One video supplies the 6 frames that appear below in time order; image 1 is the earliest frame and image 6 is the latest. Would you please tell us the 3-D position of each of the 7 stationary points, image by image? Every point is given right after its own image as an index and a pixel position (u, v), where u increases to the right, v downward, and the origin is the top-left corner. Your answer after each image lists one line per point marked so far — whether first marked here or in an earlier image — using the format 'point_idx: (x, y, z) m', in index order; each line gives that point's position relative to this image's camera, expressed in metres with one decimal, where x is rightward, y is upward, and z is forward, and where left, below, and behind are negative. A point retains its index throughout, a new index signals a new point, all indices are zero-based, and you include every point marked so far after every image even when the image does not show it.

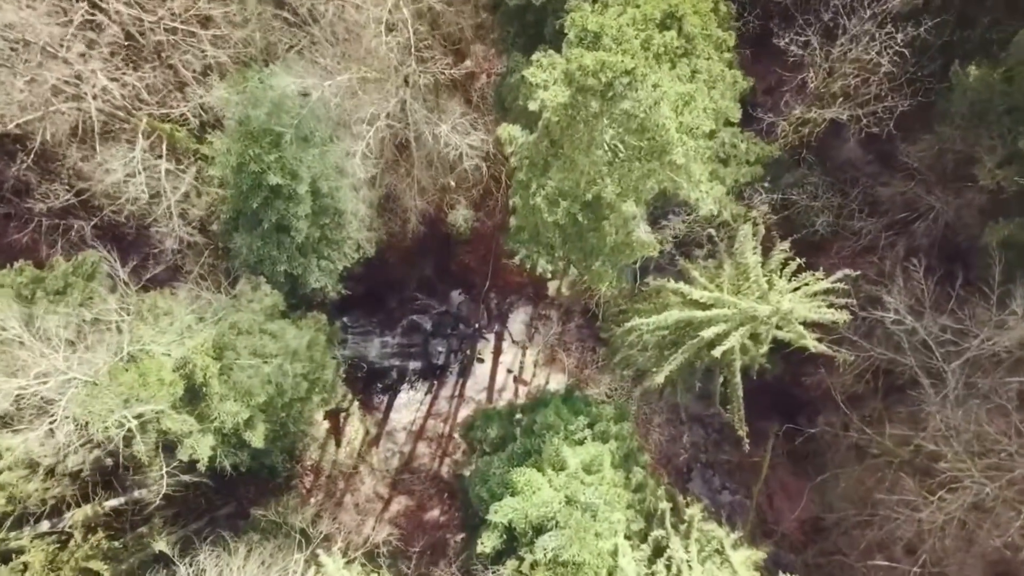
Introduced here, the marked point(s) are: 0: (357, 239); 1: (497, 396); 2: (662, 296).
0: (-2.1, +0.6, +10.6) m
1: (-0.3, -1.8, +13.1) m
2: (+1.8, -0.1, +8.8) m
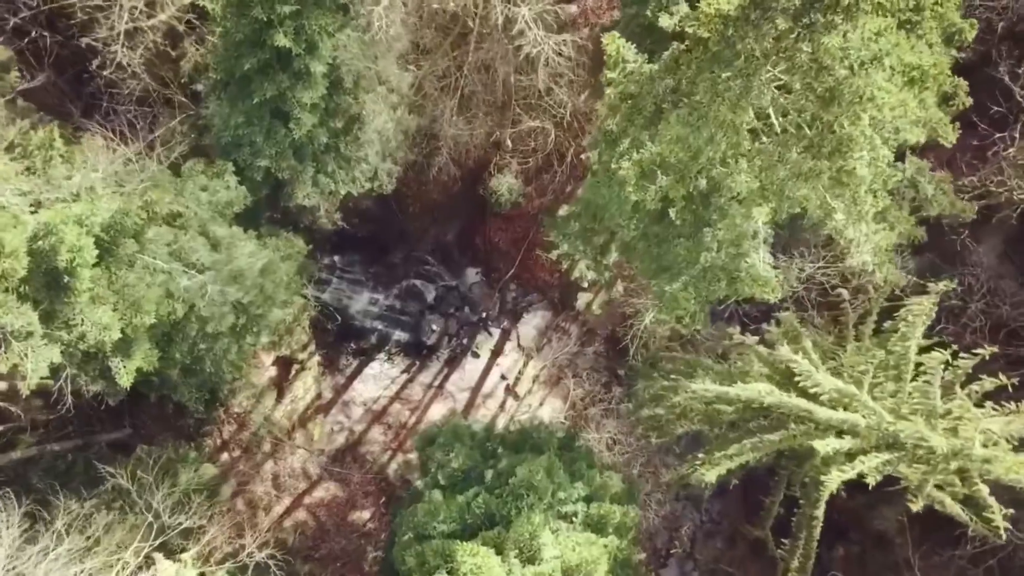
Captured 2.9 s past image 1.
0: (-1.5, +1.3, +8.2) m
1: (-0.4, -1.6, +10.6) m
2: (+2.0, -0.6, +6.3) m
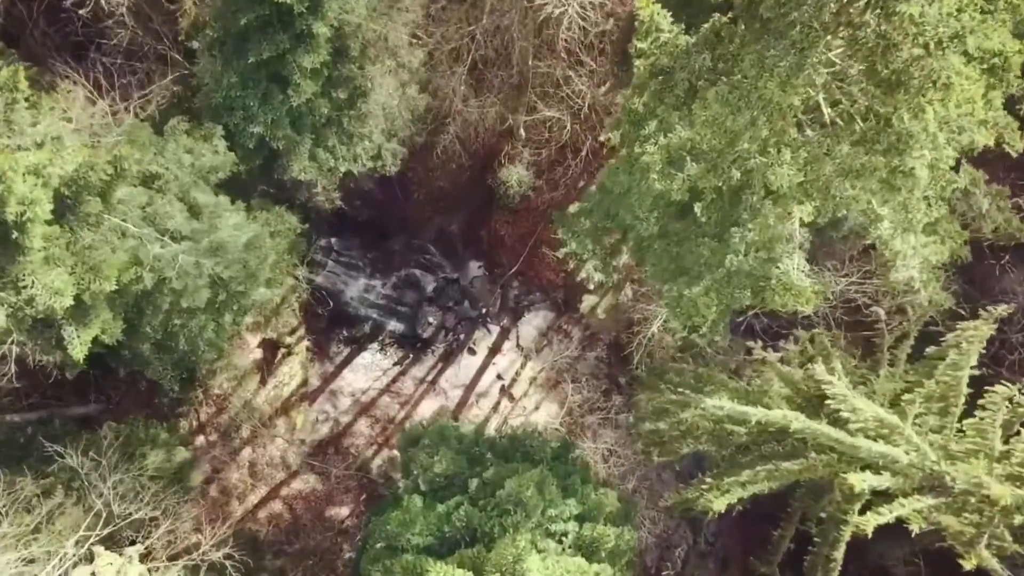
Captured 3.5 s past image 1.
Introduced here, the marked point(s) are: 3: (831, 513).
0: (-1.4, +1.5, +7.6) m
1: (-0.5, -1.5, +10.1) m
2: (+1.9, -0.7, +5.7) m
3: (+2.3, -1.7, +5.5) m
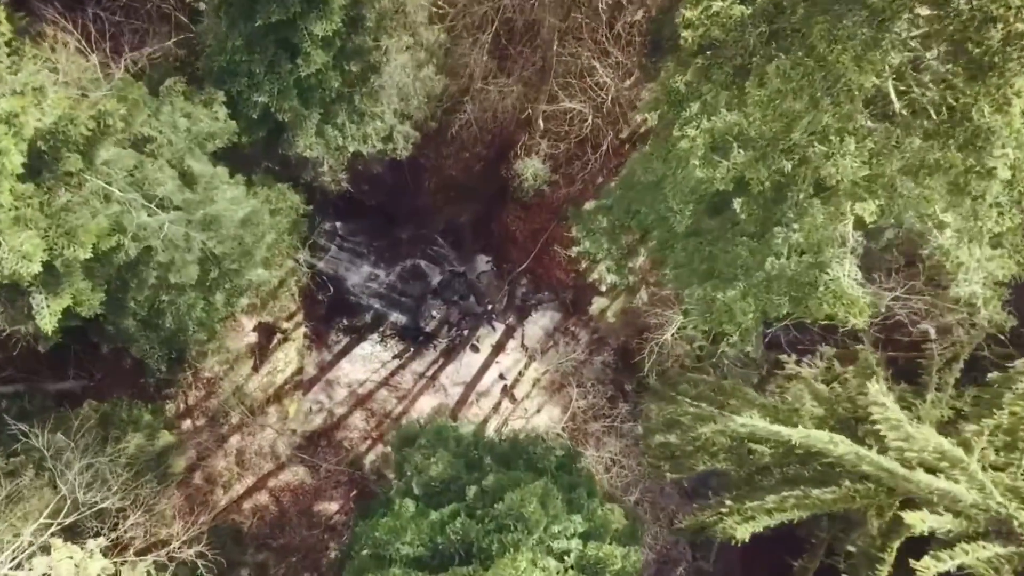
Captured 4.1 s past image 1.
0: (-1.2, +1.6, +7.2) m
1: (-0.5, -1.4, +9.6) m
2: (+2.0, -0.8, +5.2) m
3: (+2.3, -1.7, +5.1) m
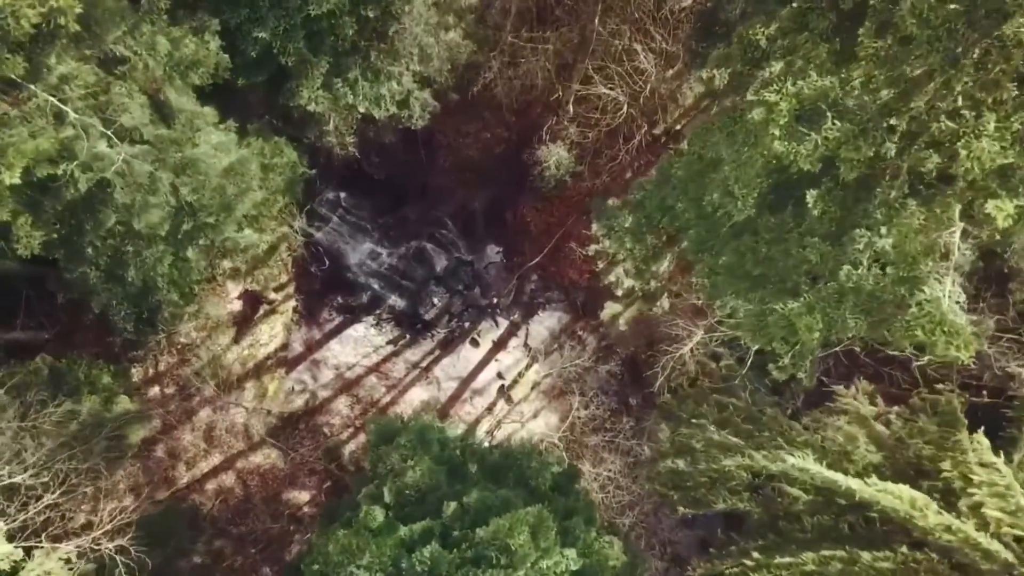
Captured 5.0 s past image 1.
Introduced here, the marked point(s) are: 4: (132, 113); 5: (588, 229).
0: (-0.9, +1.8, +6.4) m
1: (-0.5, -1.3, +8.8) m
2: (+2.0, -0.9, +4.4) m
3: (+2.2, -1.9, +4.2) m
4: (-2.3, +1.1, +4.6) m
5: (+0.8, +0.7, +8.2) m
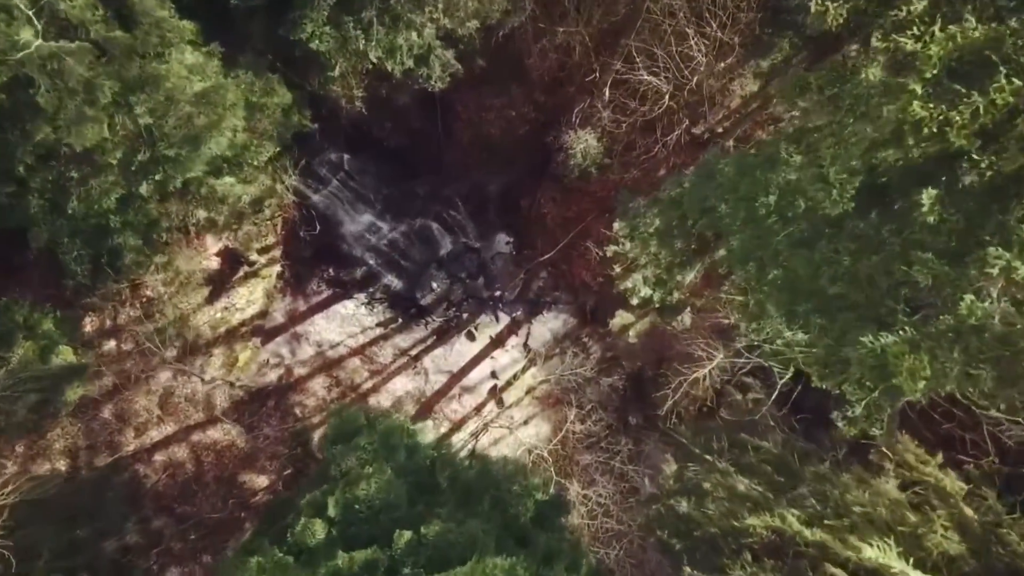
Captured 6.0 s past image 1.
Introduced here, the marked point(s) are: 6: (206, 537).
0: (-0.6, +2.0, +5.5) m
1: (-0.6, -1.1, +7.9) m
2: (+1.8, -1.0, +3.5) m
3: (+2.0, -2.1, +3.3) m
4: (-2.1, +1.4, +3.7) m
5: (+0.9, +0.7, +7.3) m
6: (-3.0, -2.4, +7.4) m
